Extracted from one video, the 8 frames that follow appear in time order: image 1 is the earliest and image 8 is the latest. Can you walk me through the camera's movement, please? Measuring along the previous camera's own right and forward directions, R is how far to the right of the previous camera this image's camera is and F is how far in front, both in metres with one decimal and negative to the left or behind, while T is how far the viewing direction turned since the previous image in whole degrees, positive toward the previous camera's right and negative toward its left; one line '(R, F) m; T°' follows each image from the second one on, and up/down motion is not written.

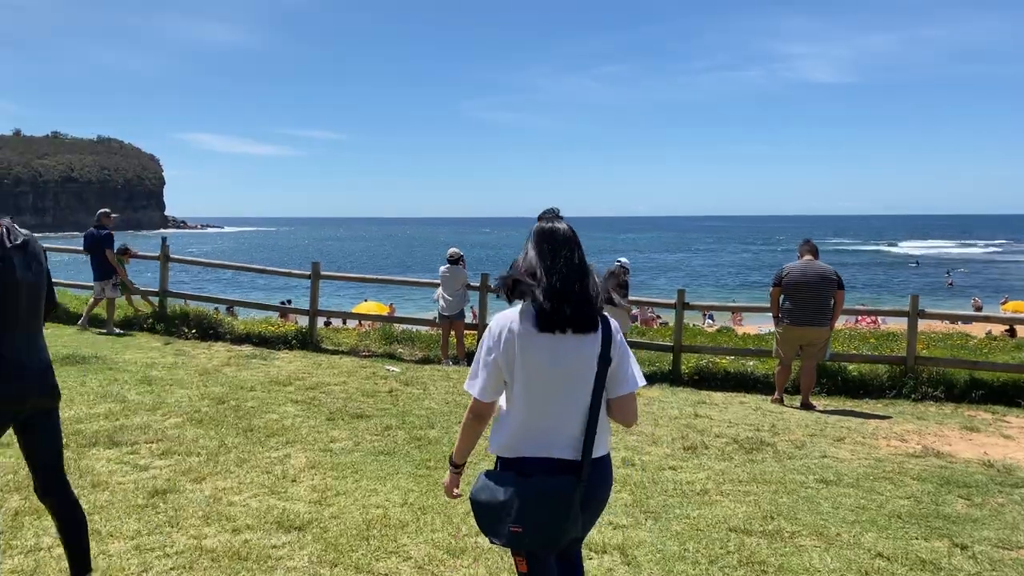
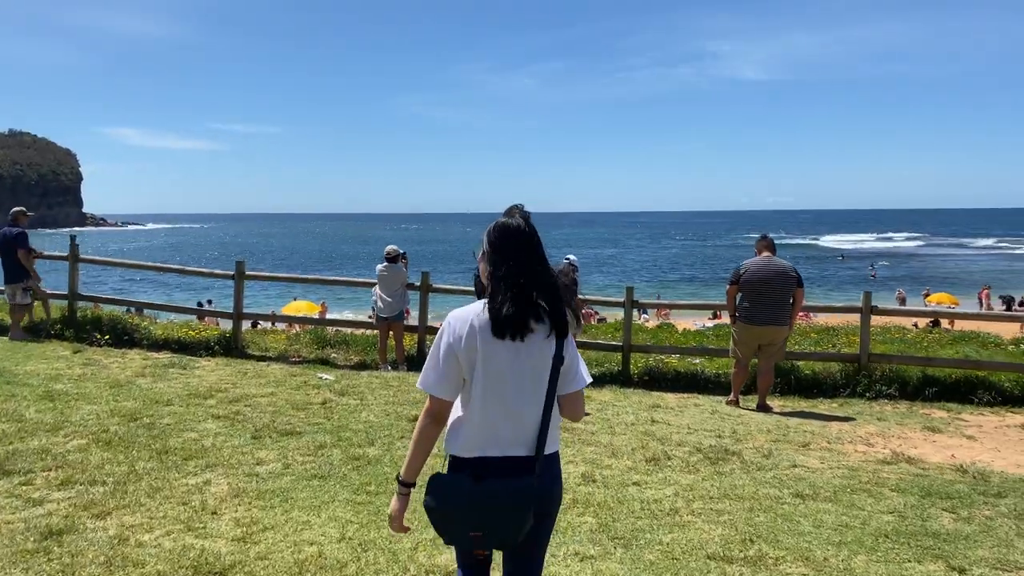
(-0.1, +0.4) m; +4°
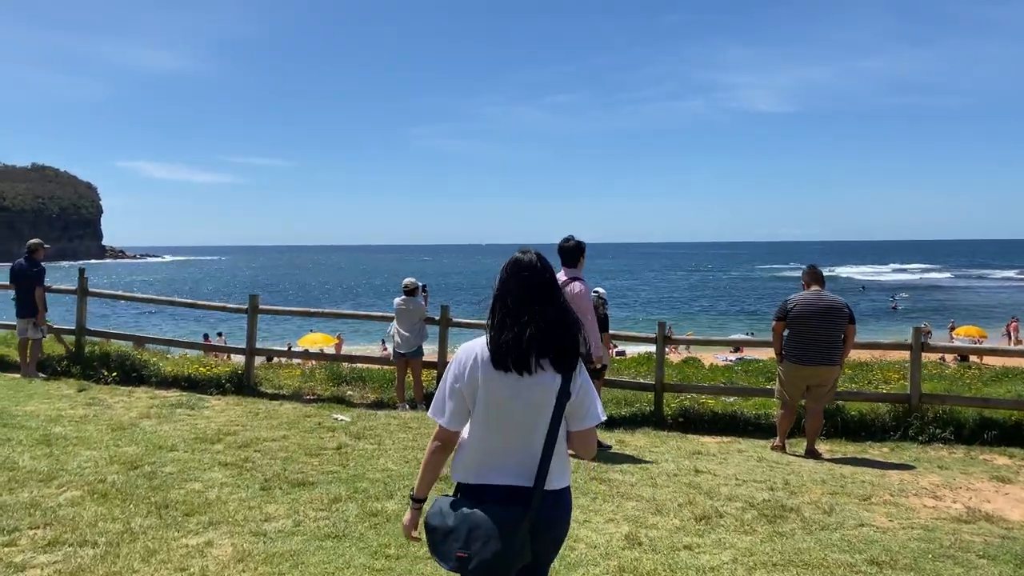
(-0.1, +0.4) m; -1°
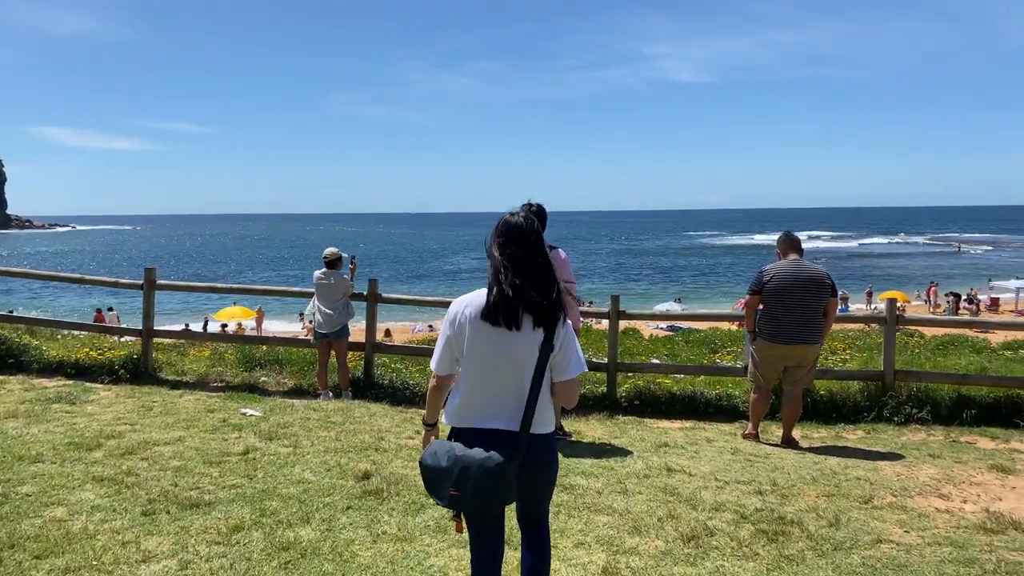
(-0.1, +0.9) m; +5°
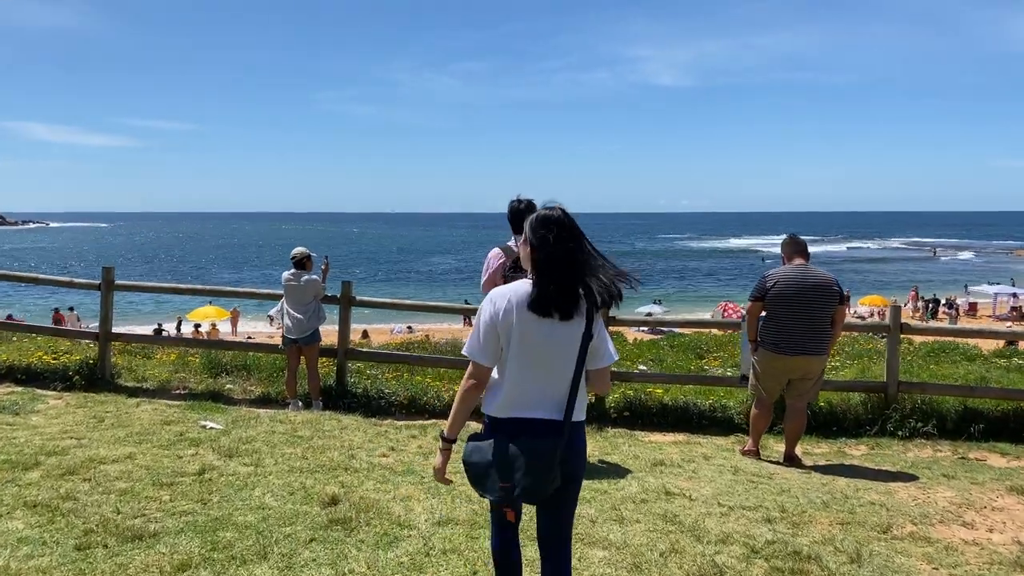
(0.0, +0.4) m; +1°
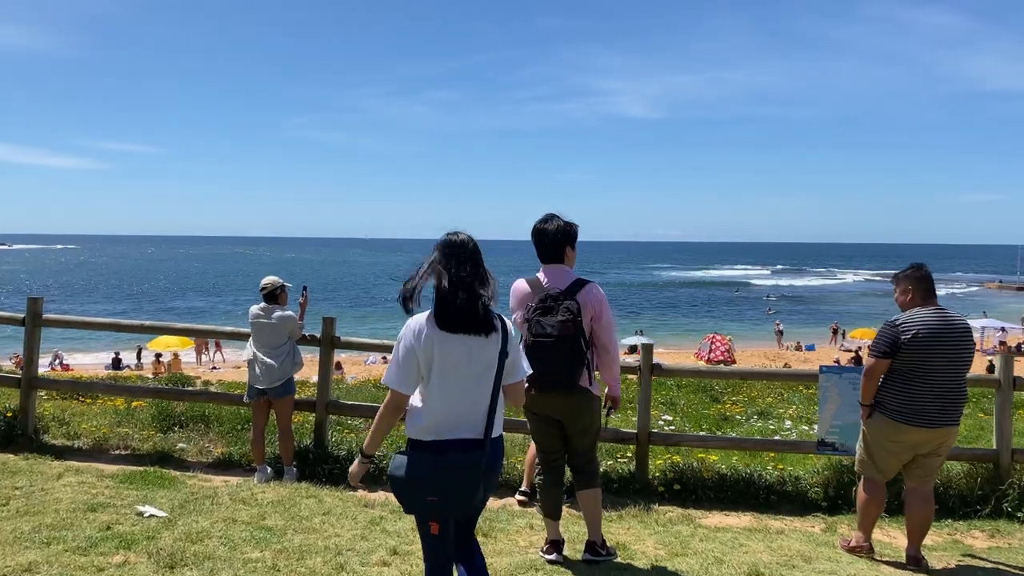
(-0.3, +1.2) m; +2°
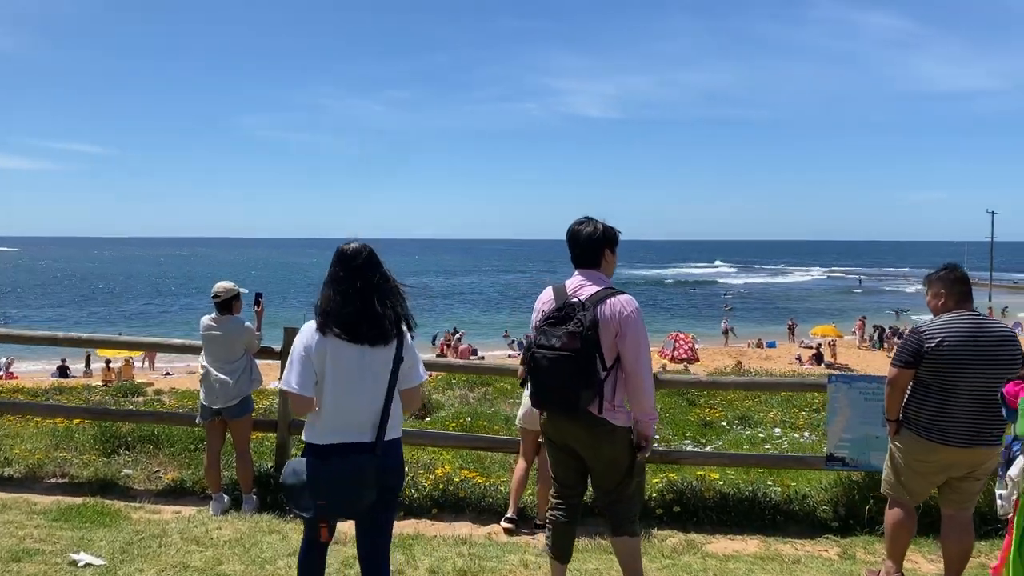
(-0.1, +0.5) m; +3°
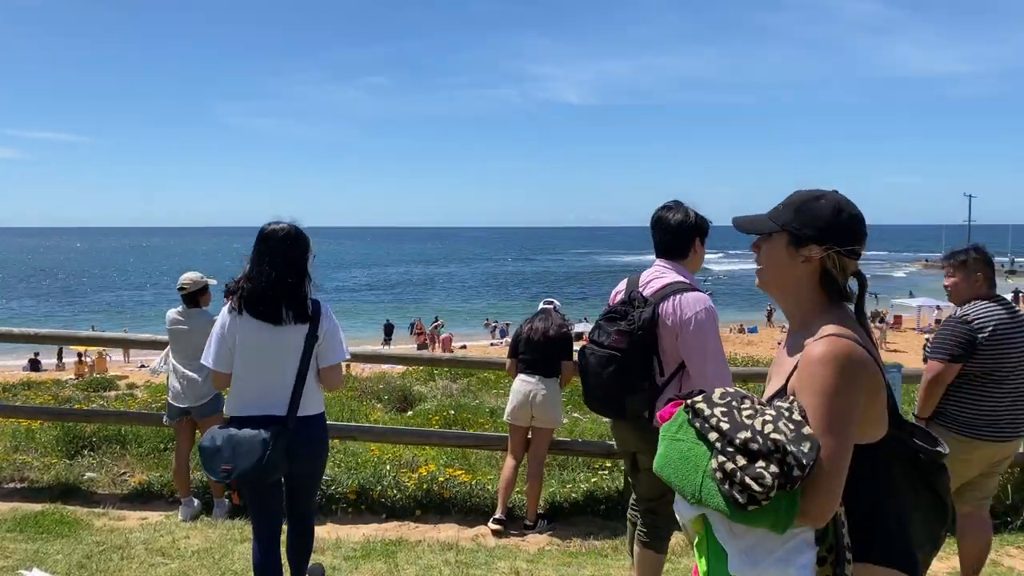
(0.0, +0.3) m; +1°
